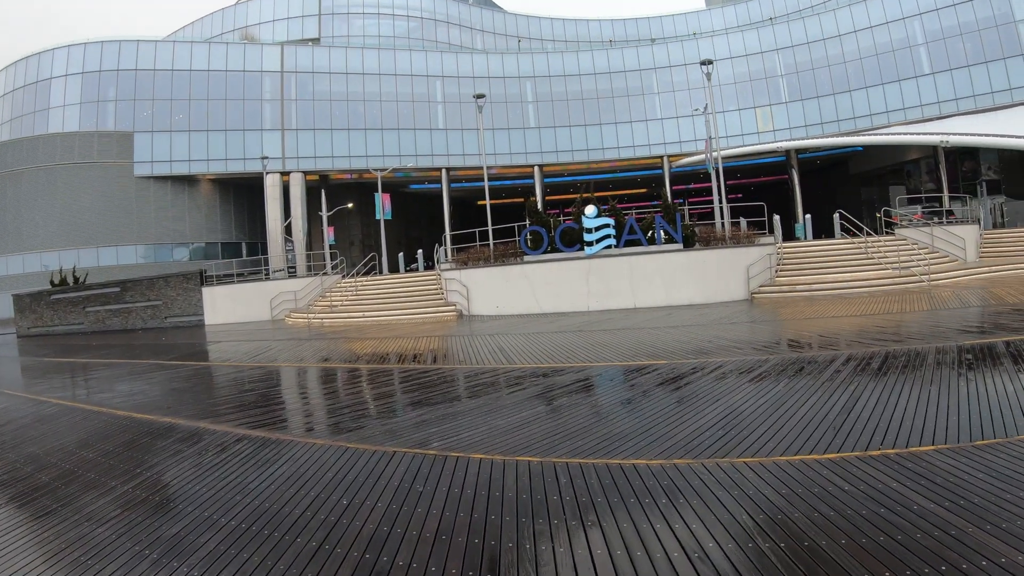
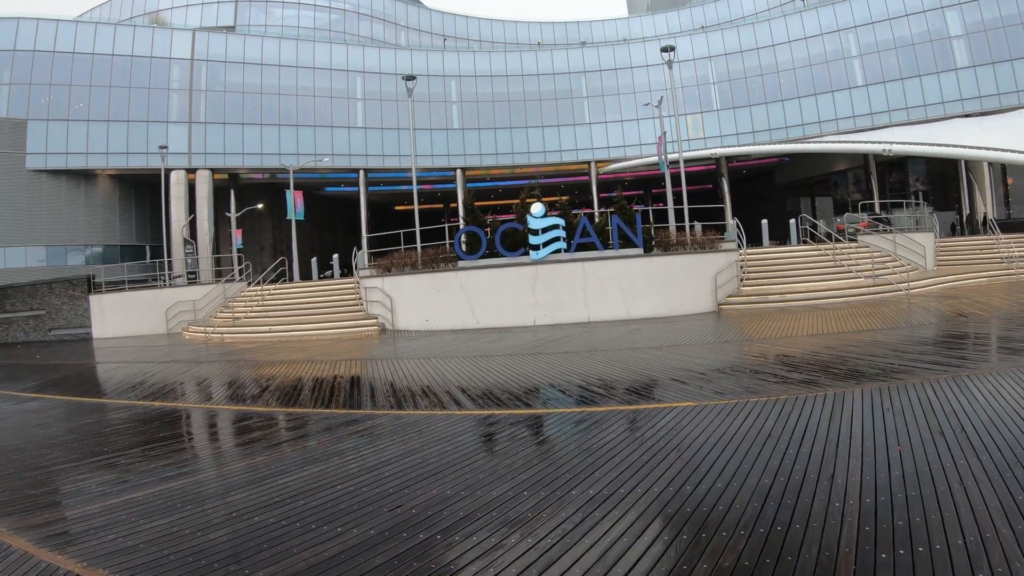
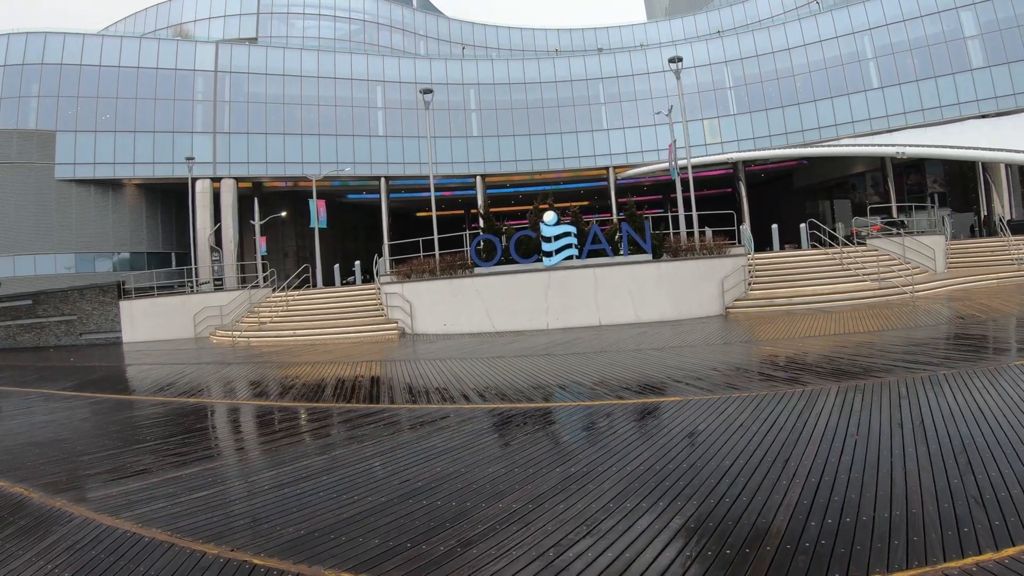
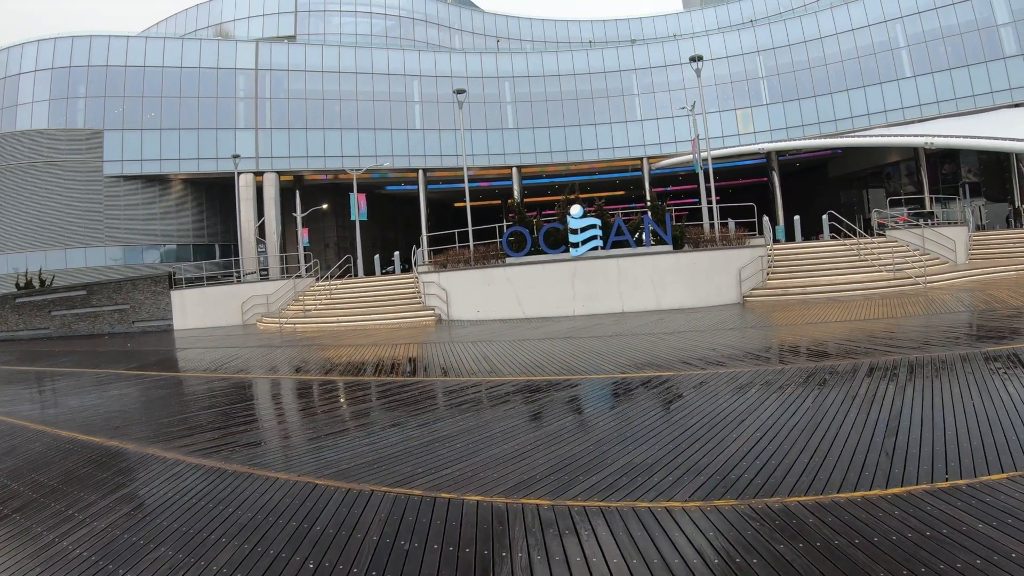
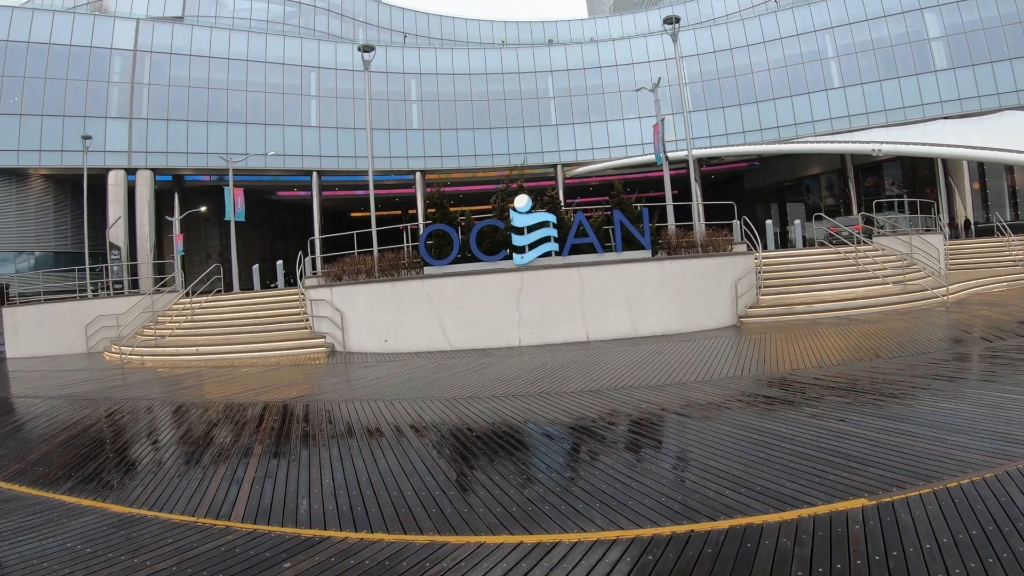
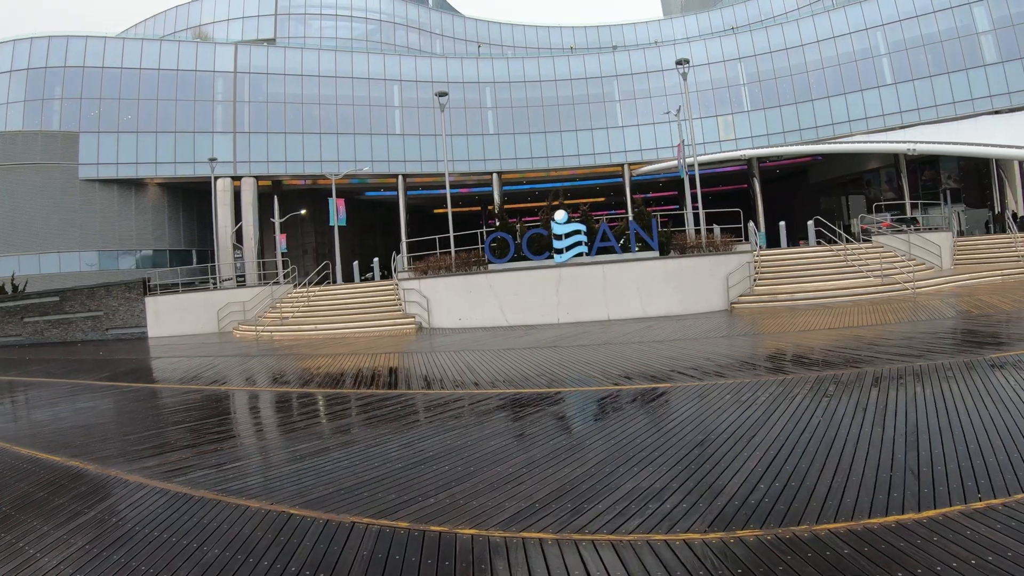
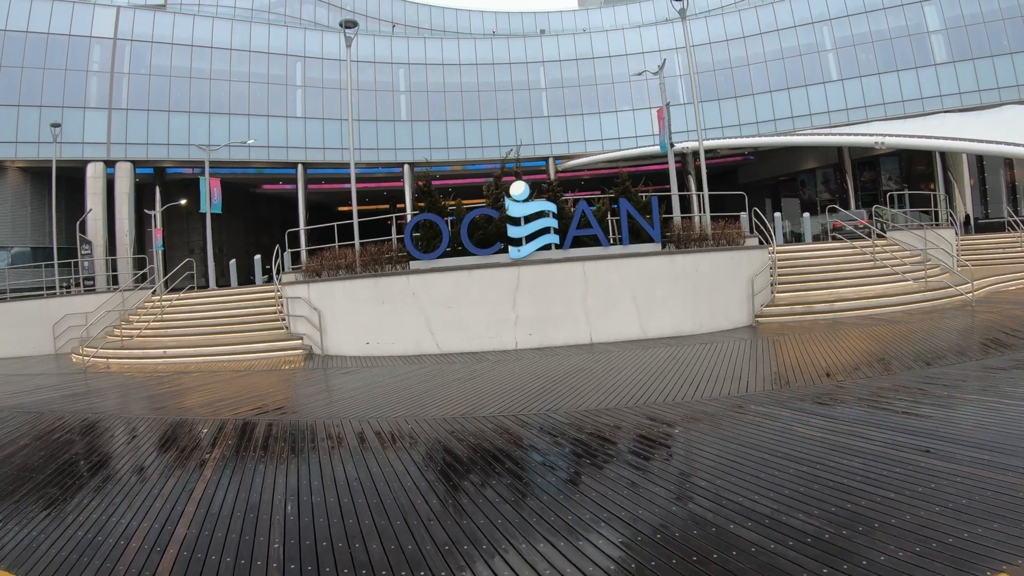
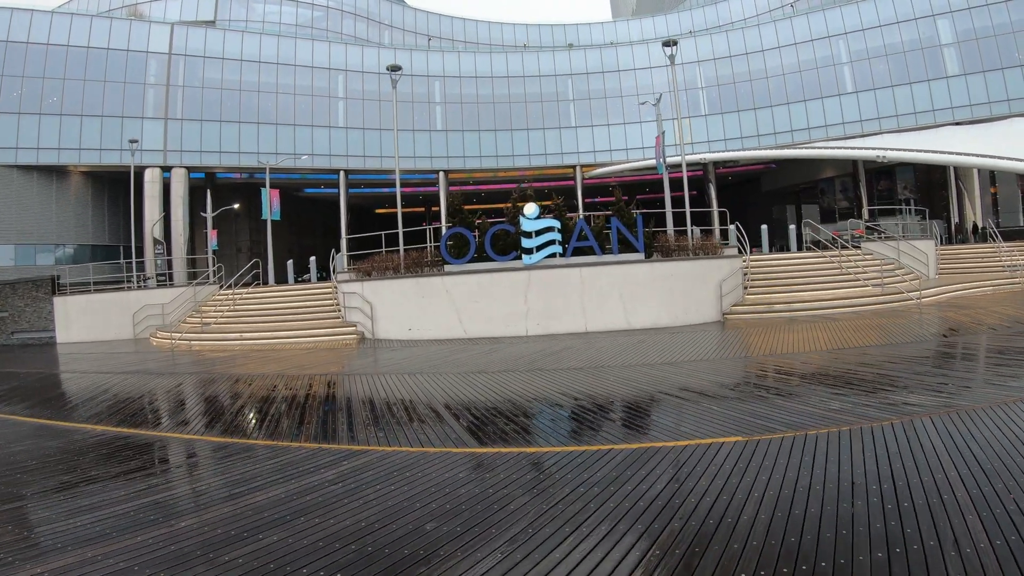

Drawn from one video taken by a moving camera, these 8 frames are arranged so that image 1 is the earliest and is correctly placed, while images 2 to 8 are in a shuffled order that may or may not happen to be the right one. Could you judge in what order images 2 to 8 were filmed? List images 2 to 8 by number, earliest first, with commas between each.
4, 6, 3, 2, 8, 5, 7
